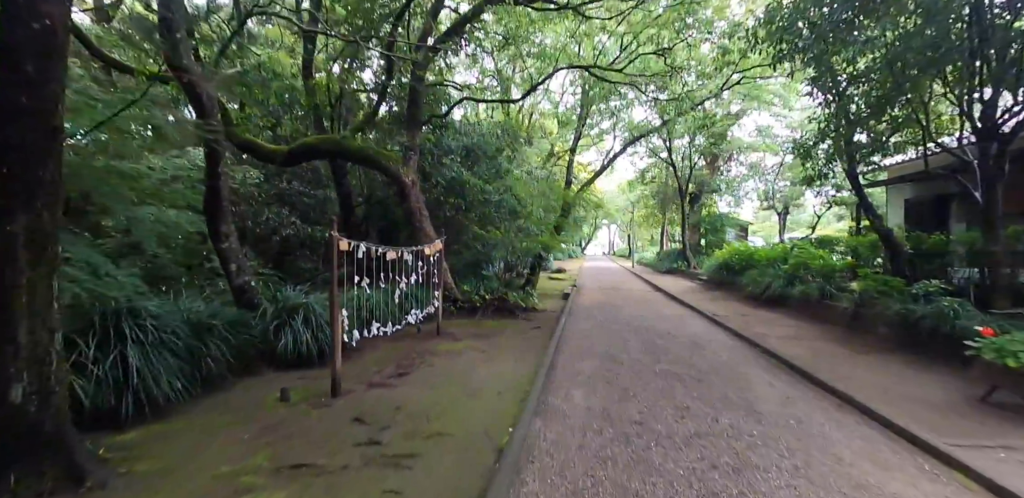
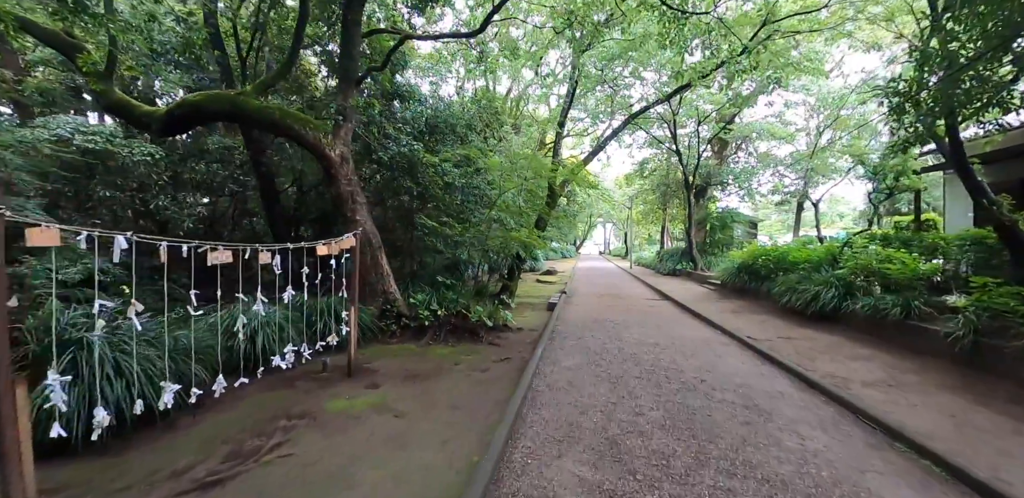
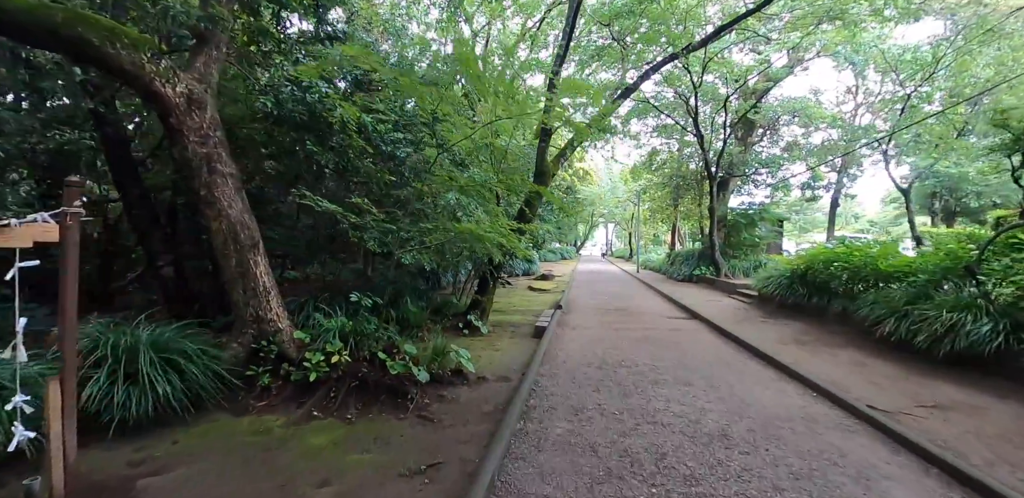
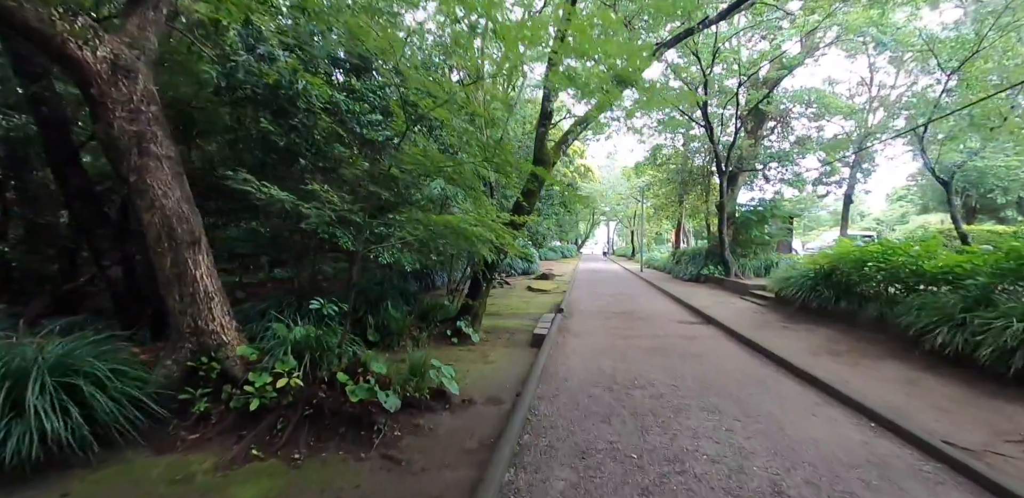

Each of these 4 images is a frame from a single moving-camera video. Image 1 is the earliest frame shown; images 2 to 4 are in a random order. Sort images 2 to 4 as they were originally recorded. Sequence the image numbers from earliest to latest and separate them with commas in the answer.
2, 3, 4
